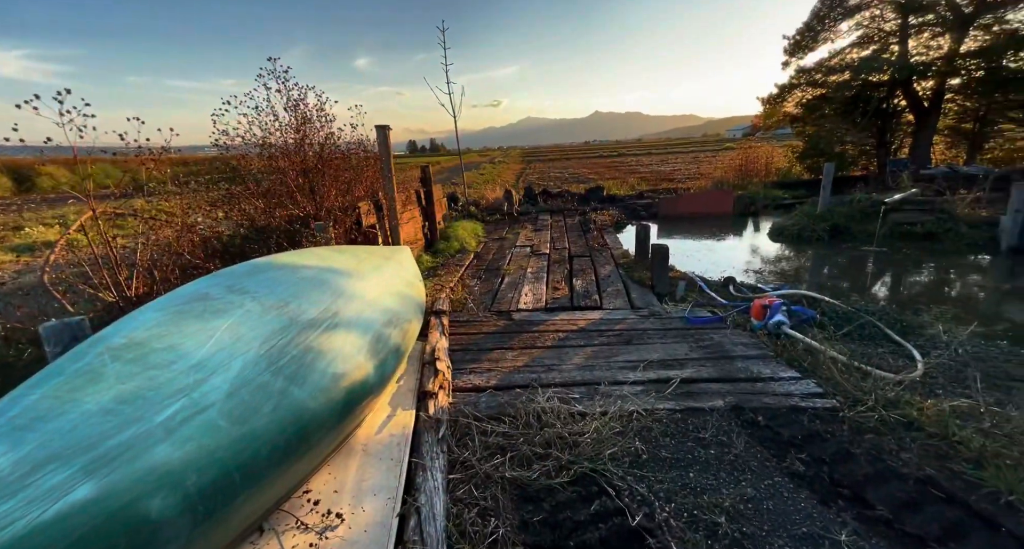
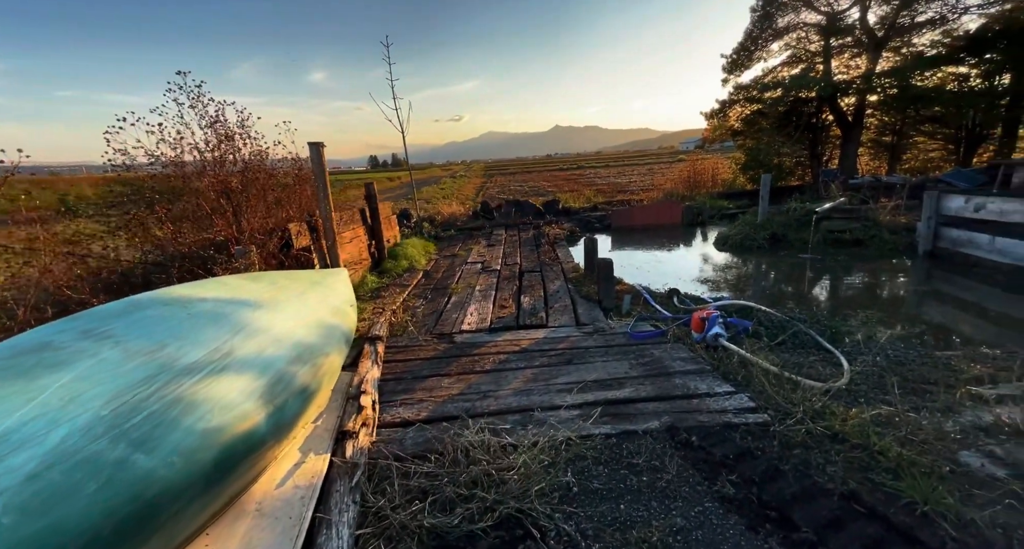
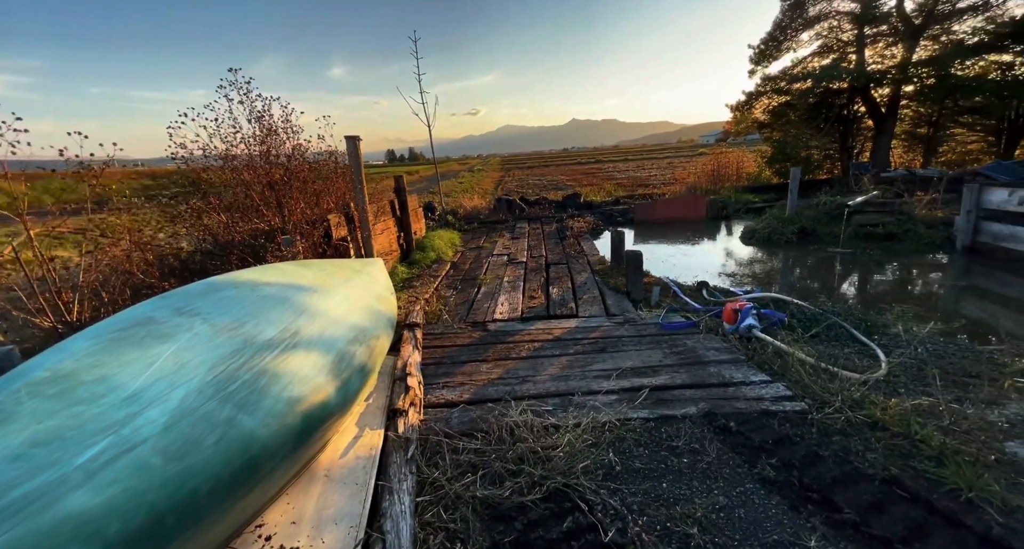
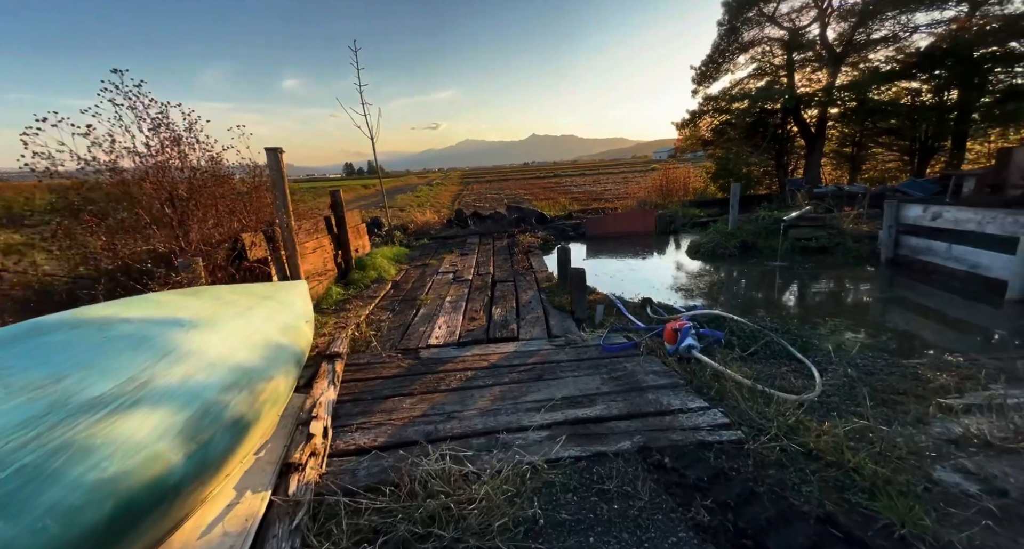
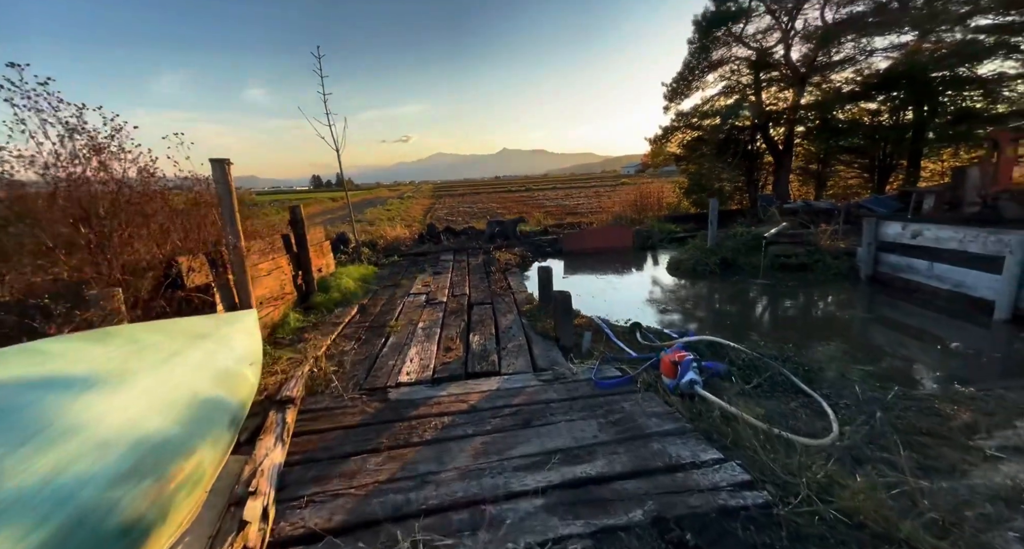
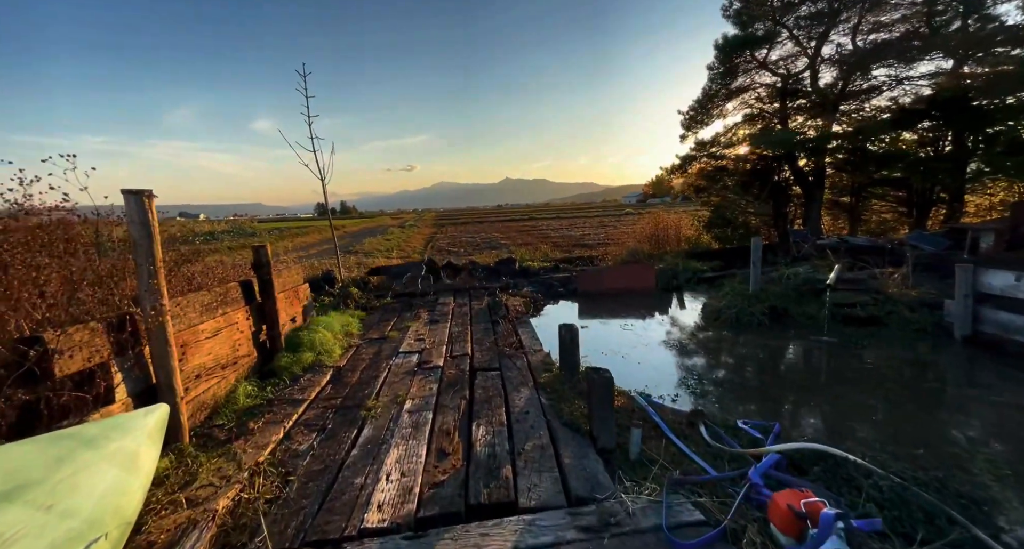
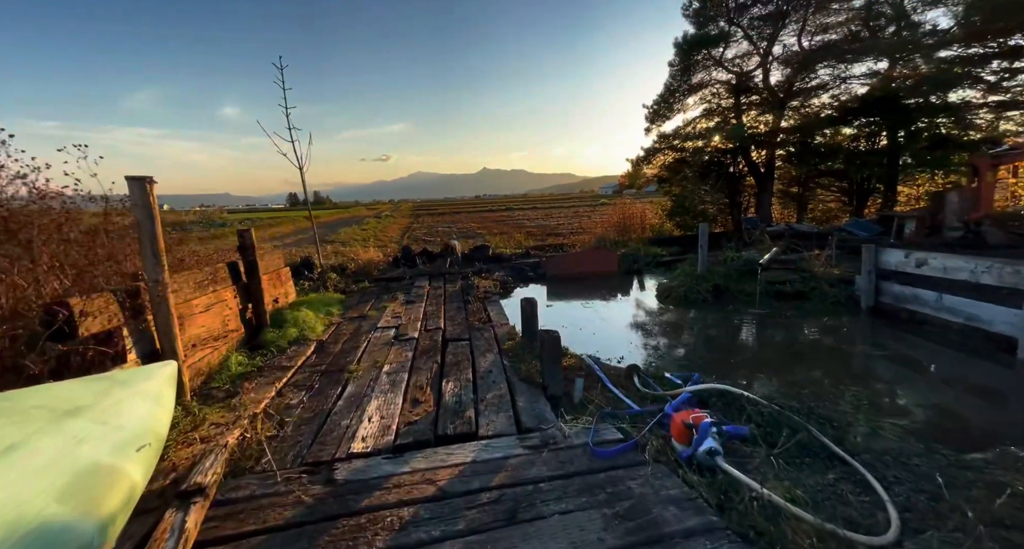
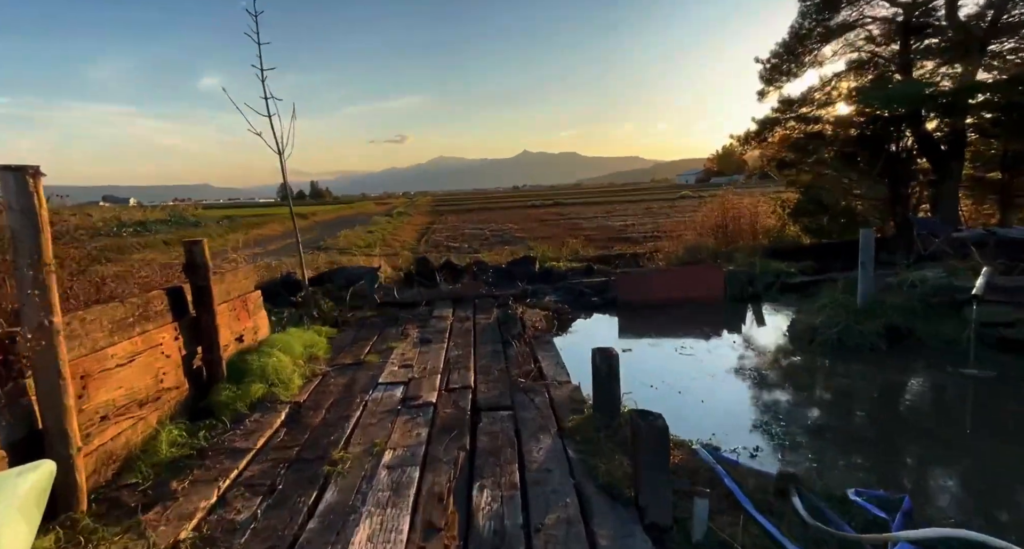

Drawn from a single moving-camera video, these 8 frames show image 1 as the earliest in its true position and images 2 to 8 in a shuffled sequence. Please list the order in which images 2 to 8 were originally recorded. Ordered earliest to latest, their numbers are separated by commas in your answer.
3, 2, 4, 5, 7, 6, 8
